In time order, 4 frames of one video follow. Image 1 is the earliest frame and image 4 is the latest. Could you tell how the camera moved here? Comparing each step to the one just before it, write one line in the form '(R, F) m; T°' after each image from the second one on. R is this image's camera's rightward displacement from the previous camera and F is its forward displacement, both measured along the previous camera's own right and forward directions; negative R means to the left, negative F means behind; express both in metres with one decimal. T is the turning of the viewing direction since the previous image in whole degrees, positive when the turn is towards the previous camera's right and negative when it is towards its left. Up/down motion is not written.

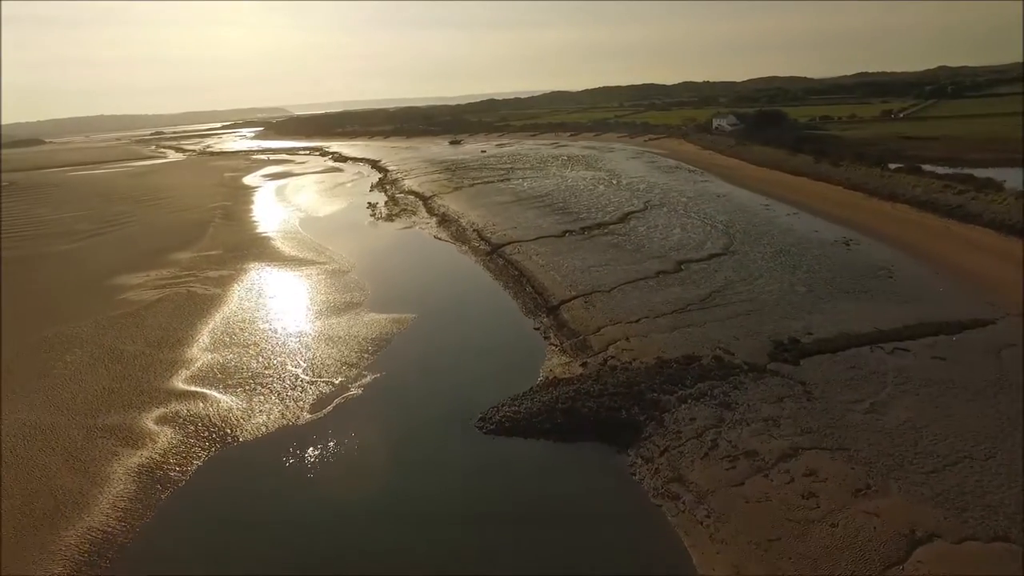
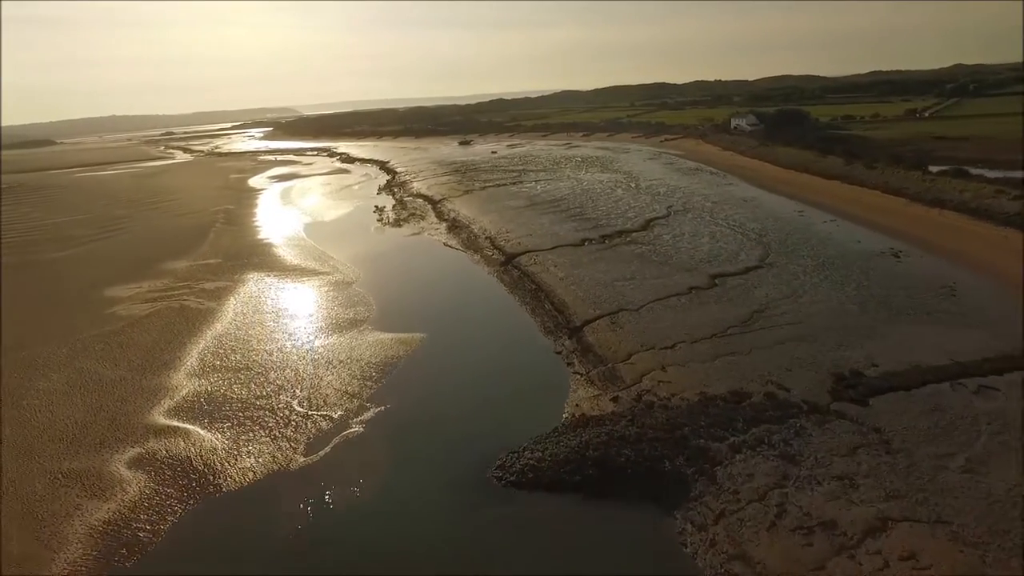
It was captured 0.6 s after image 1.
(-0.2, +1.0) m; -1°
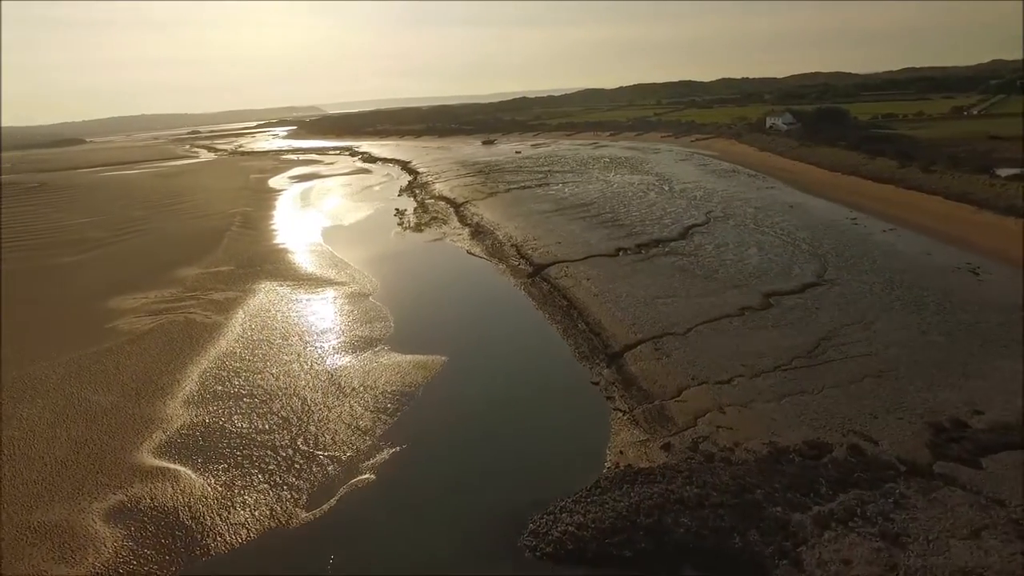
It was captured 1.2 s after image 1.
(-0.1, +1.1) m; -2°
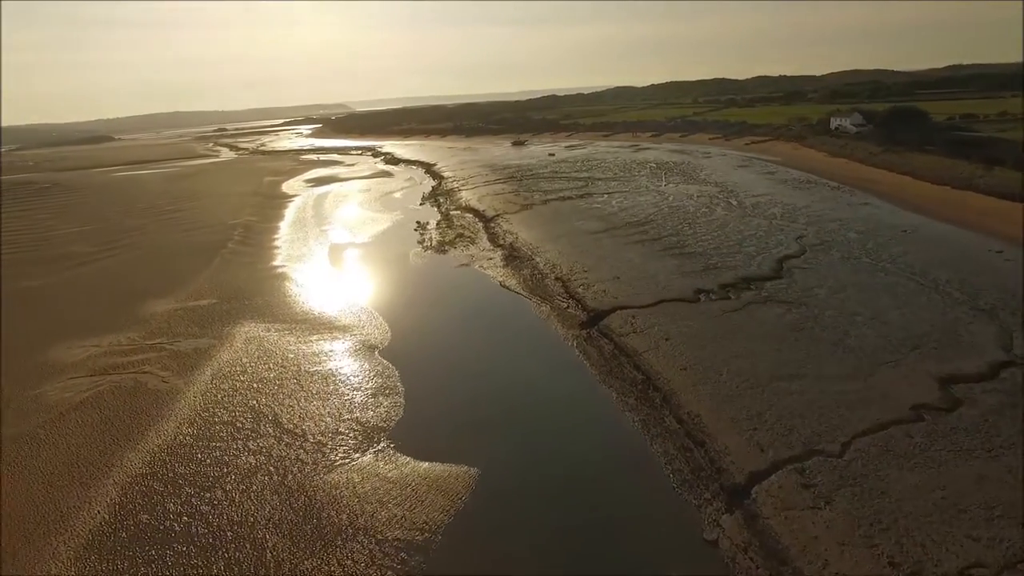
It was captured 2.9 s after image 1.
(-0.4, +3.1) m; -2°
